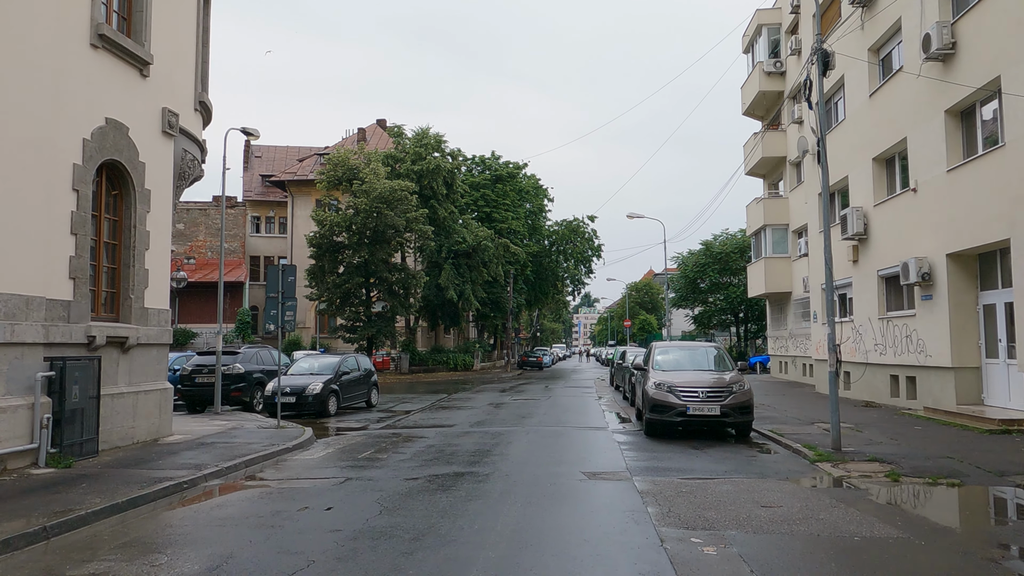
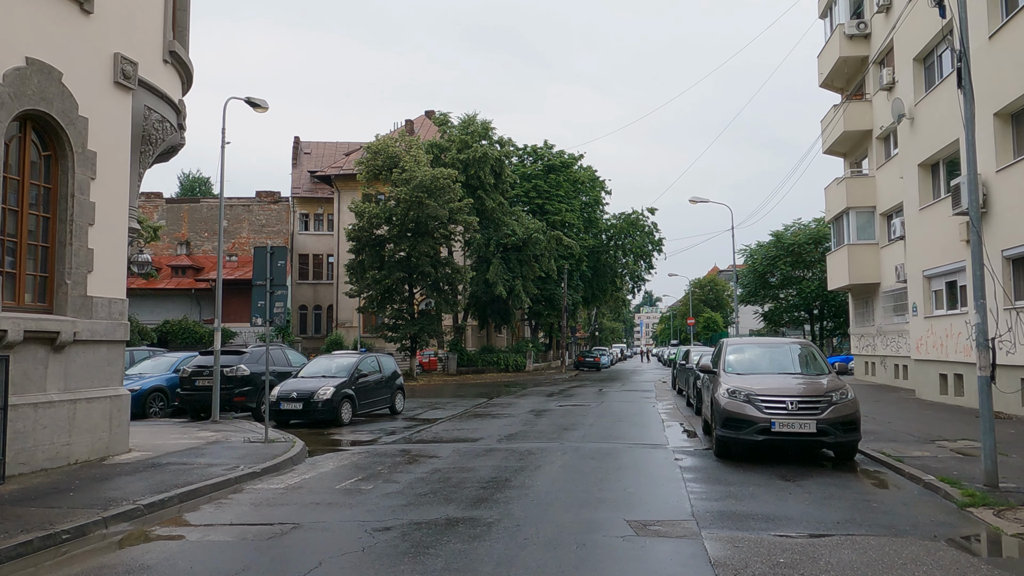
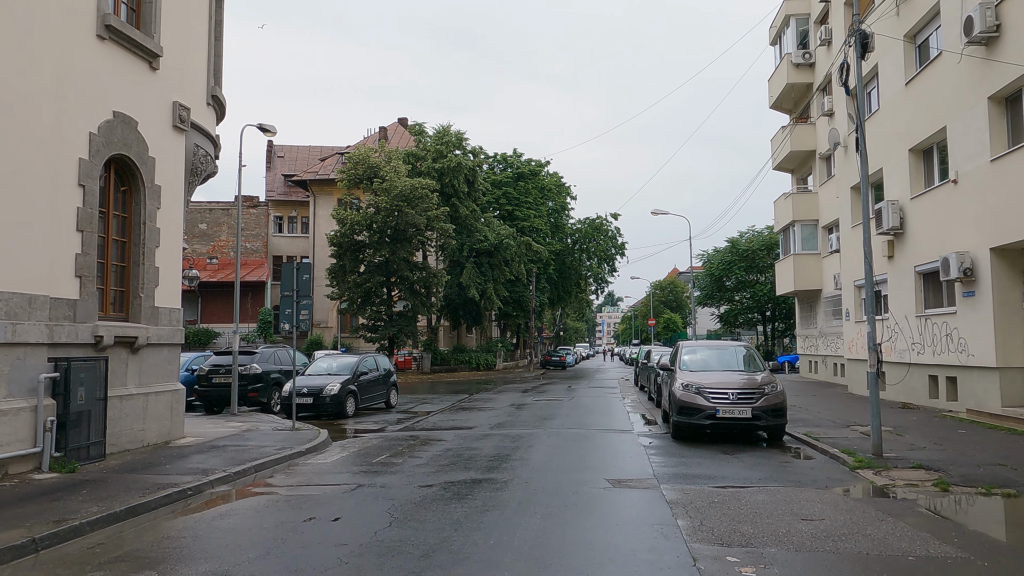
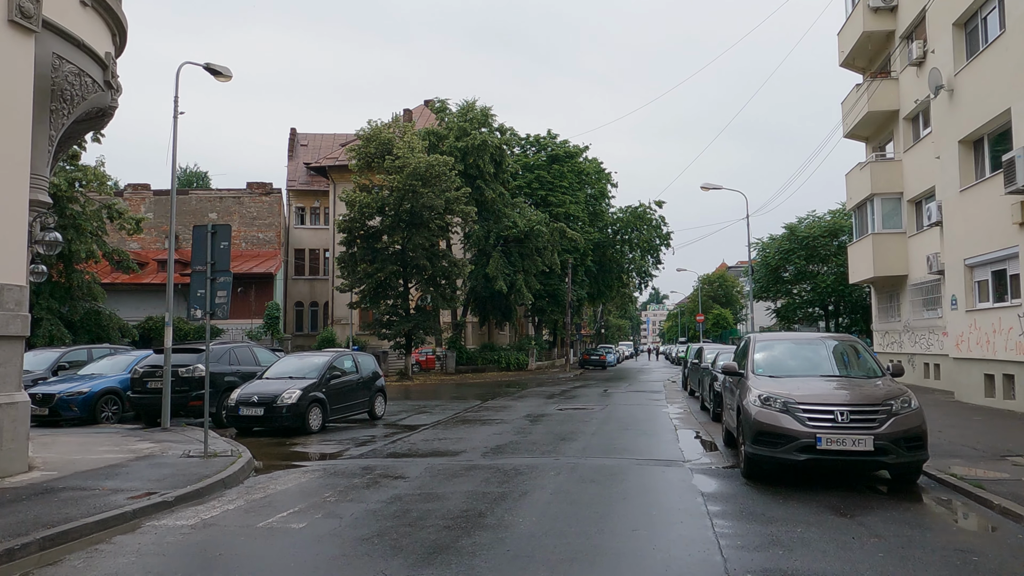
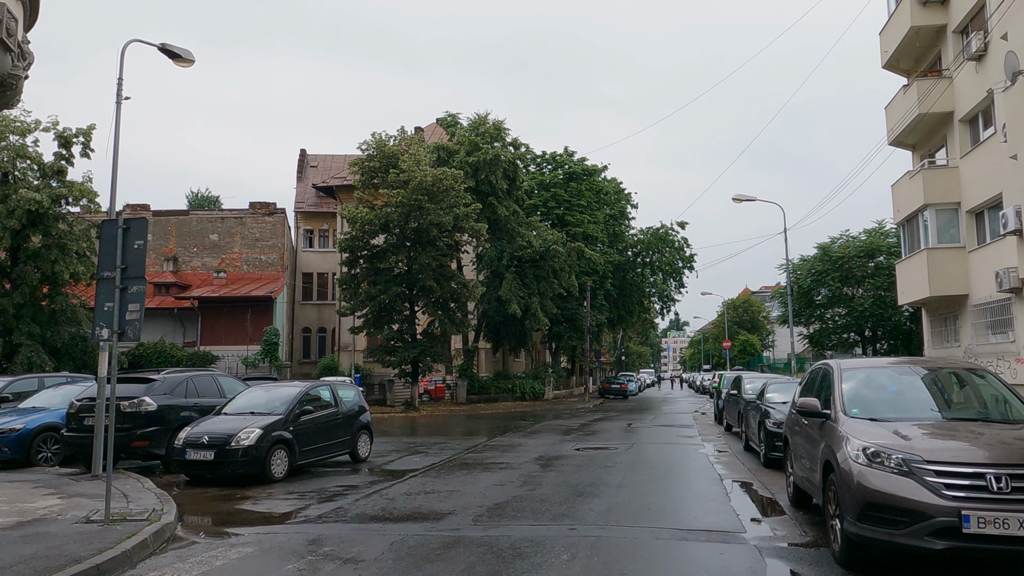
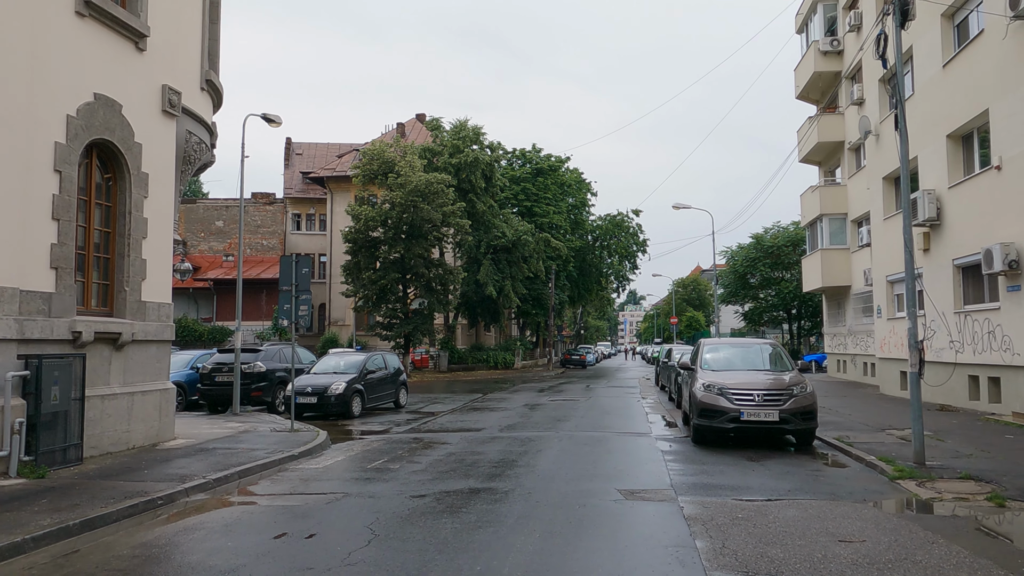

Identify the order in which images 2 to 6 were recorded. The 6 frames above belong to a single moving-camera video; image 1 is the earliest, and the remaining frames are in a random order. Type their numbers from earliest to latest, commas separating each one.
3, 6, 2, 4, 5
